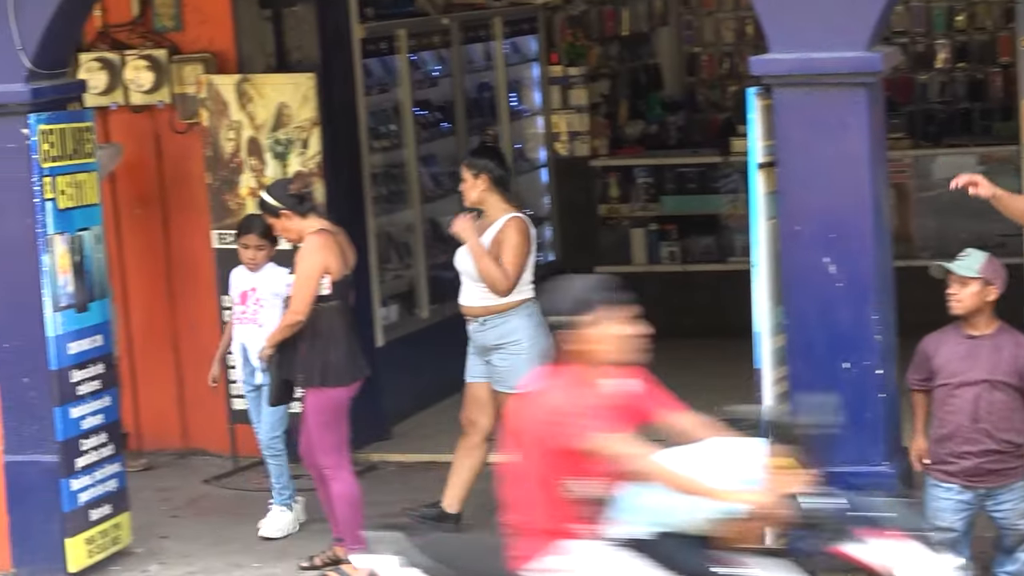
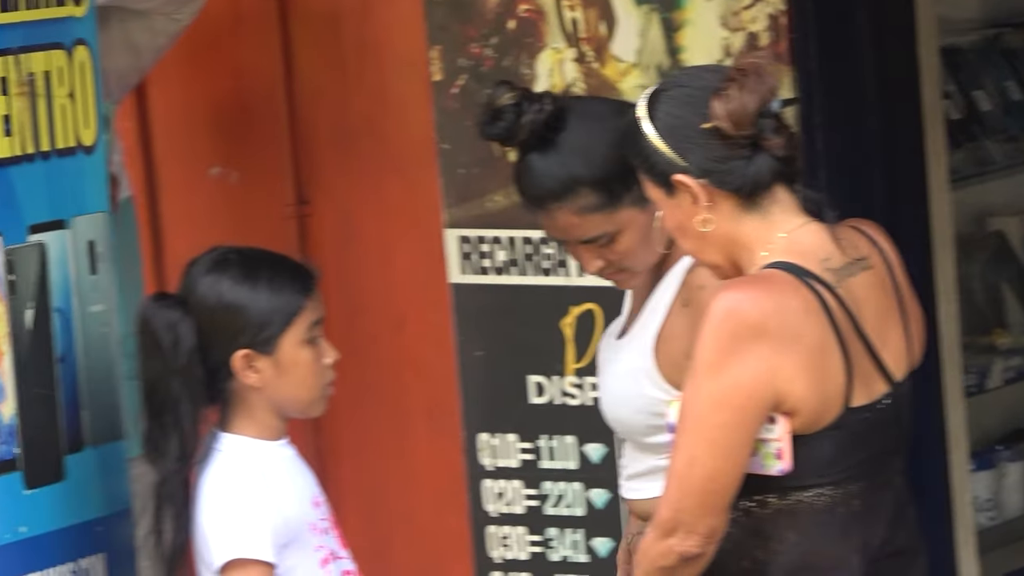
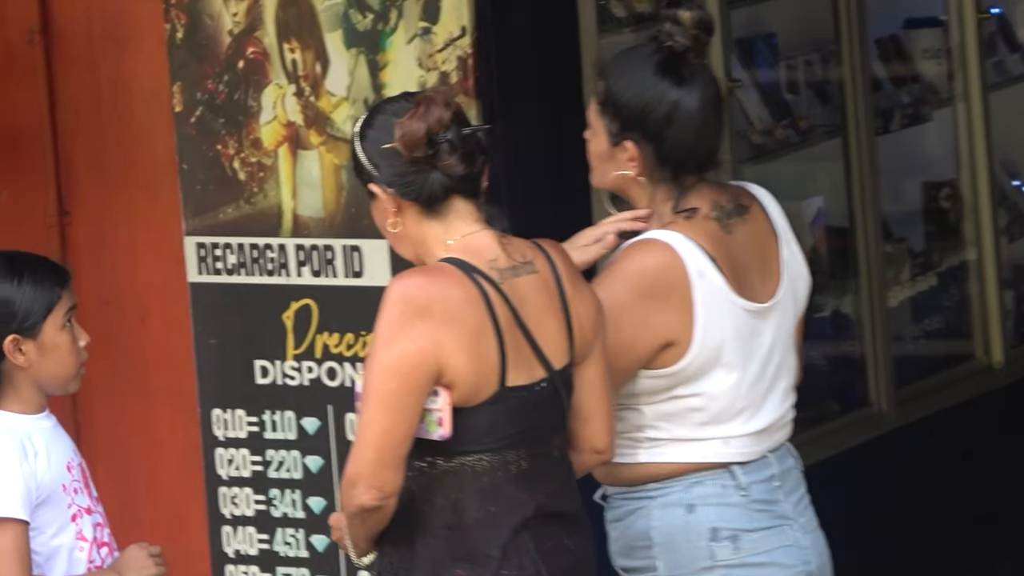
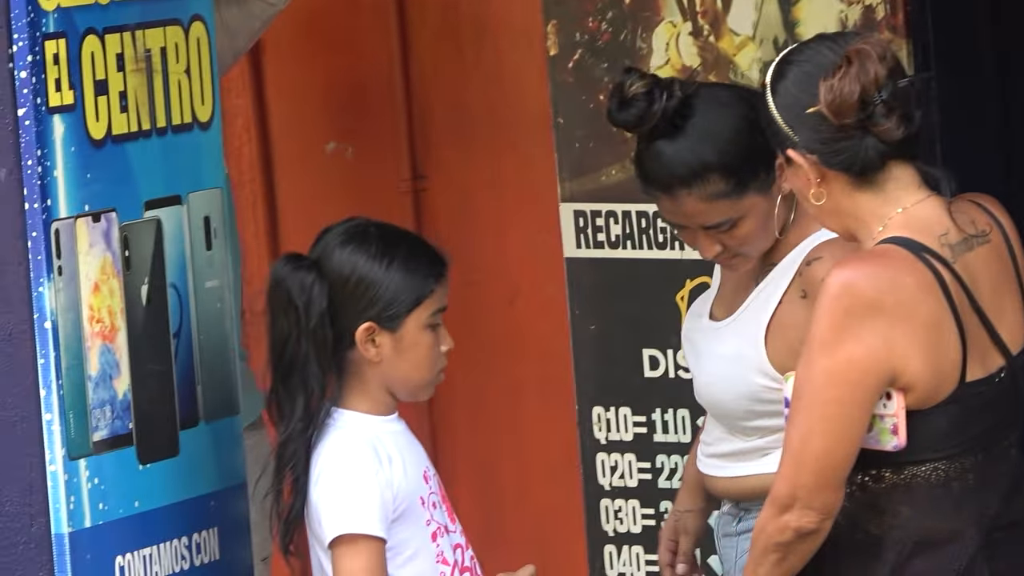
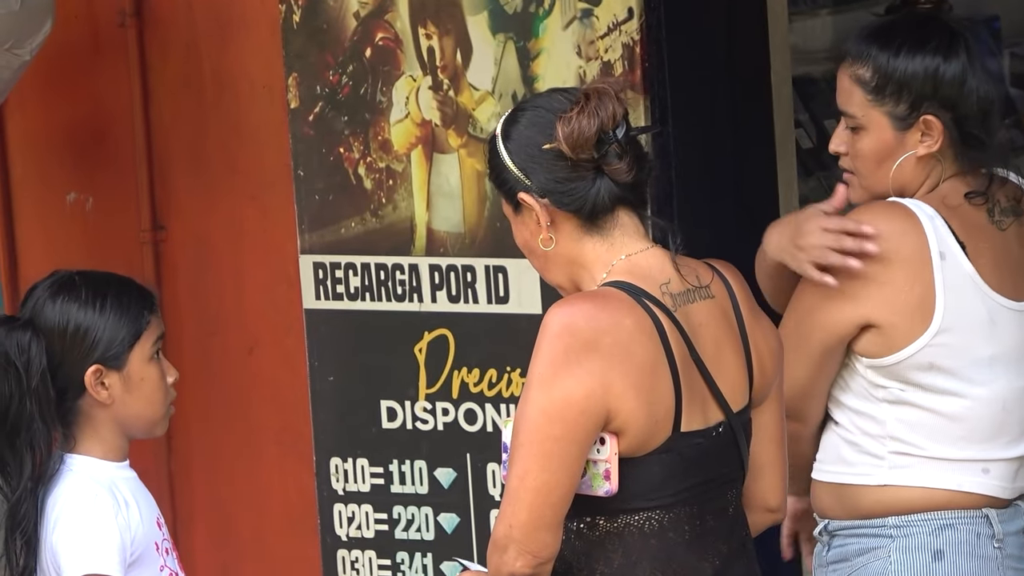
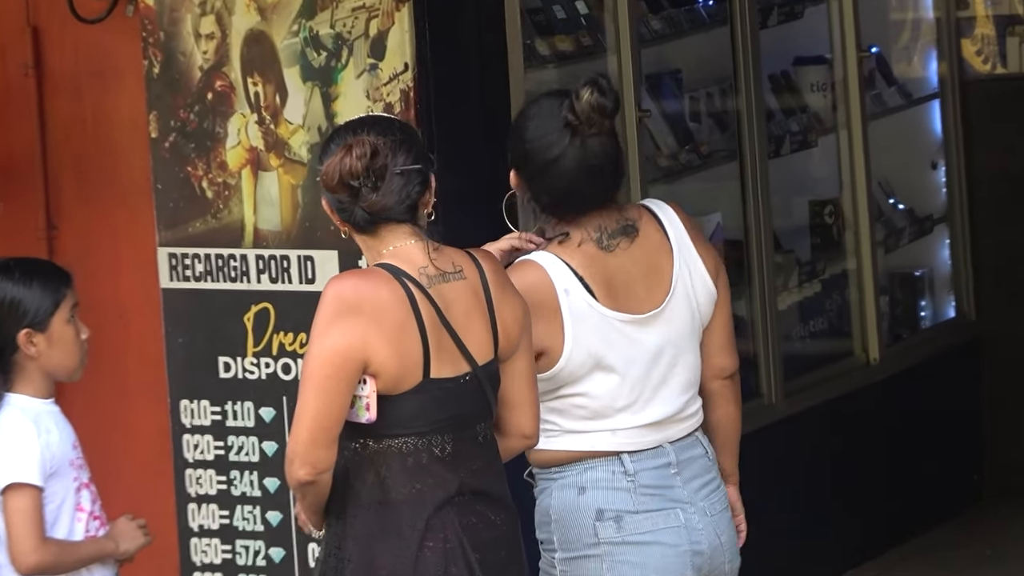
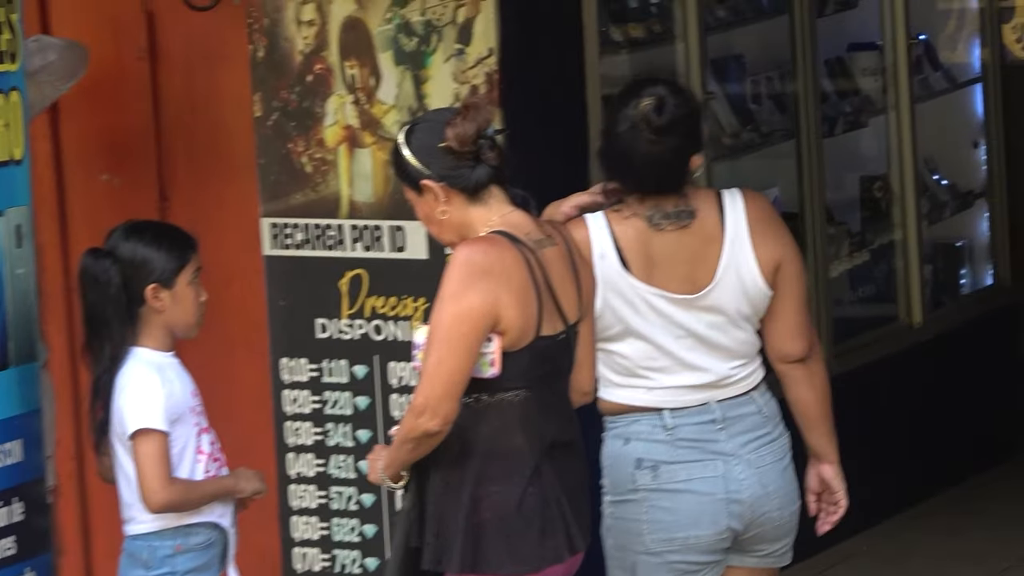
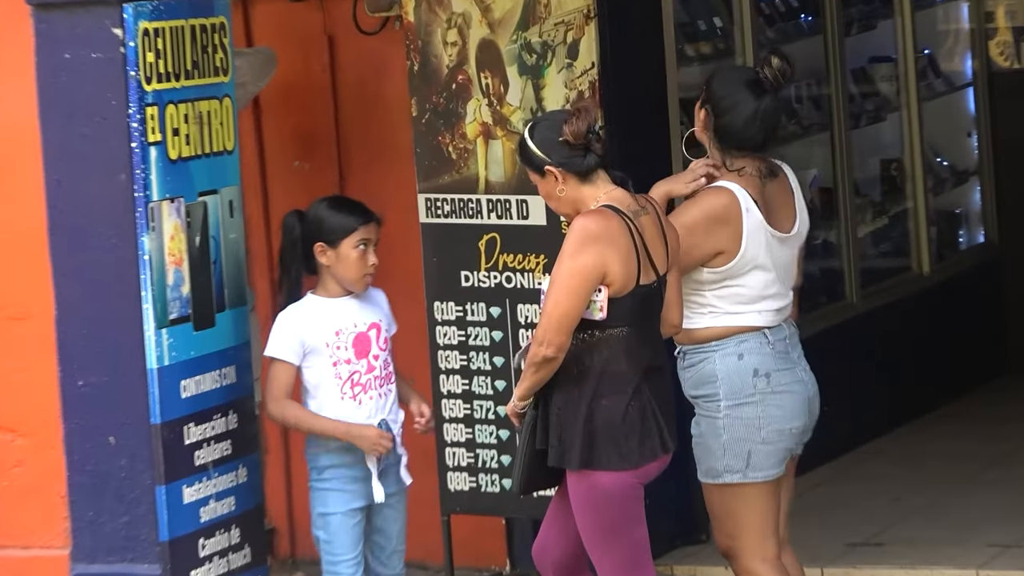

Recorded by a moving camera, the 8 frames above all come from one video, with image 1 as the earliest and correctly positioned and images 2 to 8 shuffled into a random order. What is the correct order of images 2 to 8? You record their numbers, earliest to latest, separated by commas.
8, 7, 6, 3, 5, 2, 4
